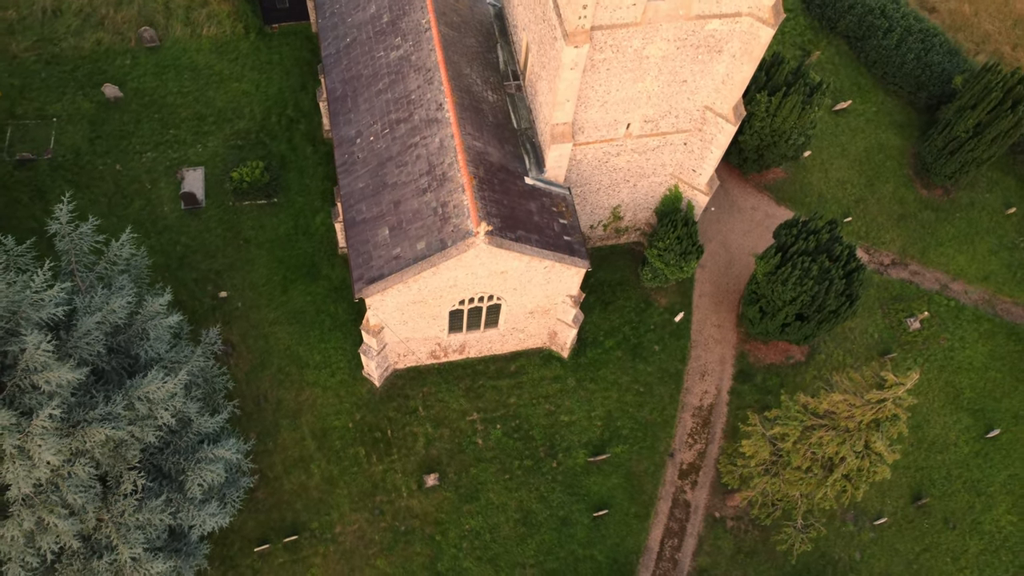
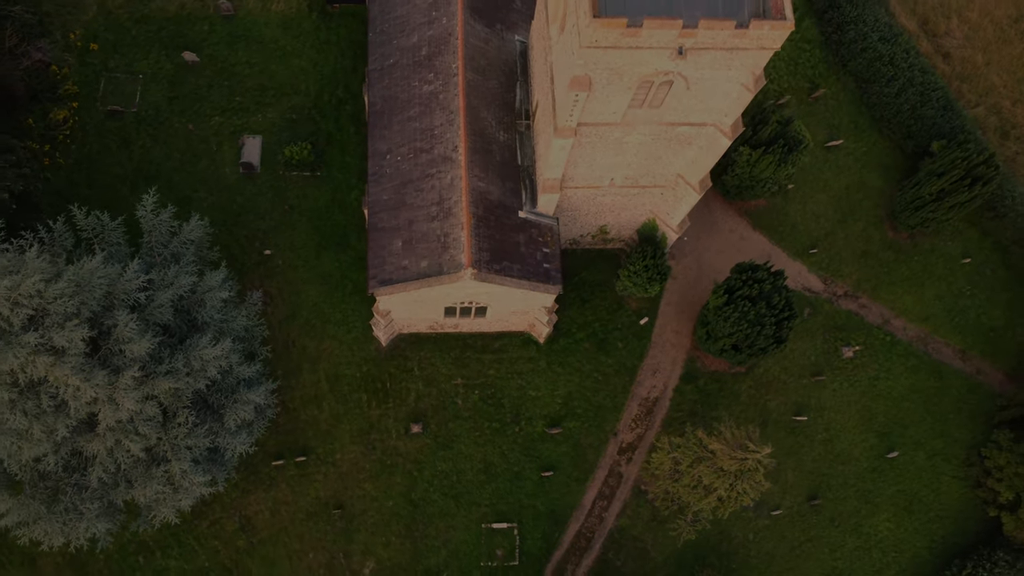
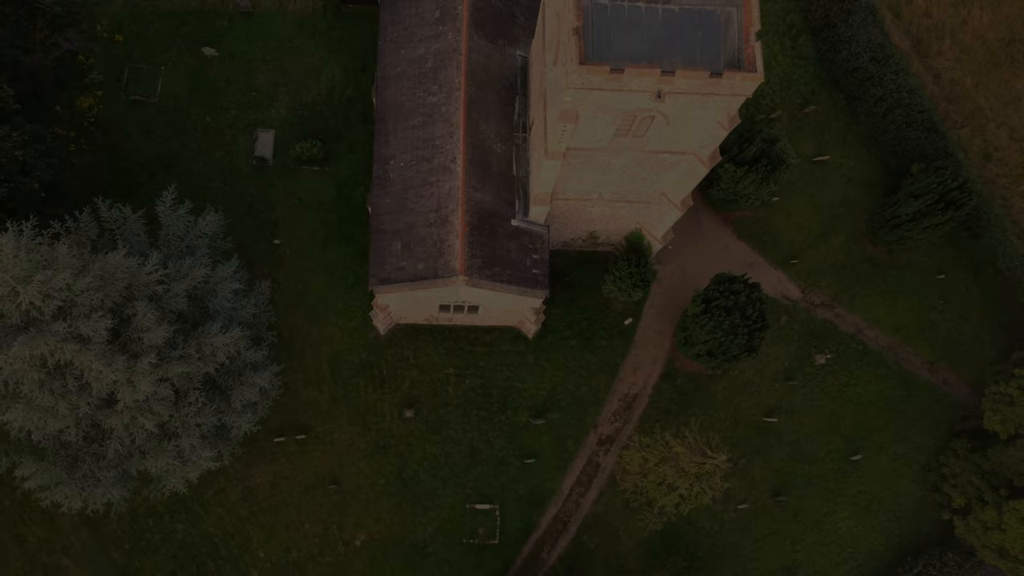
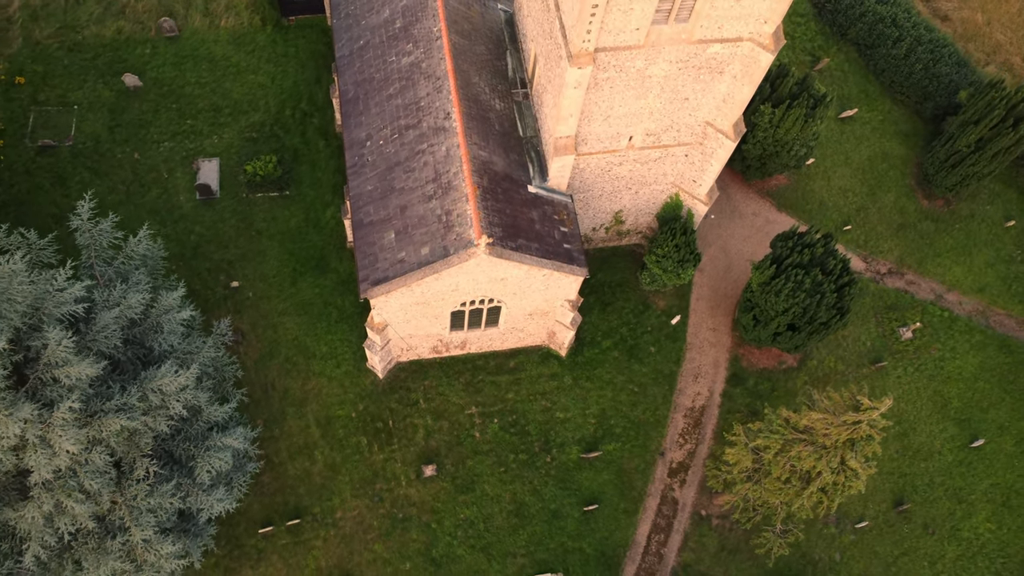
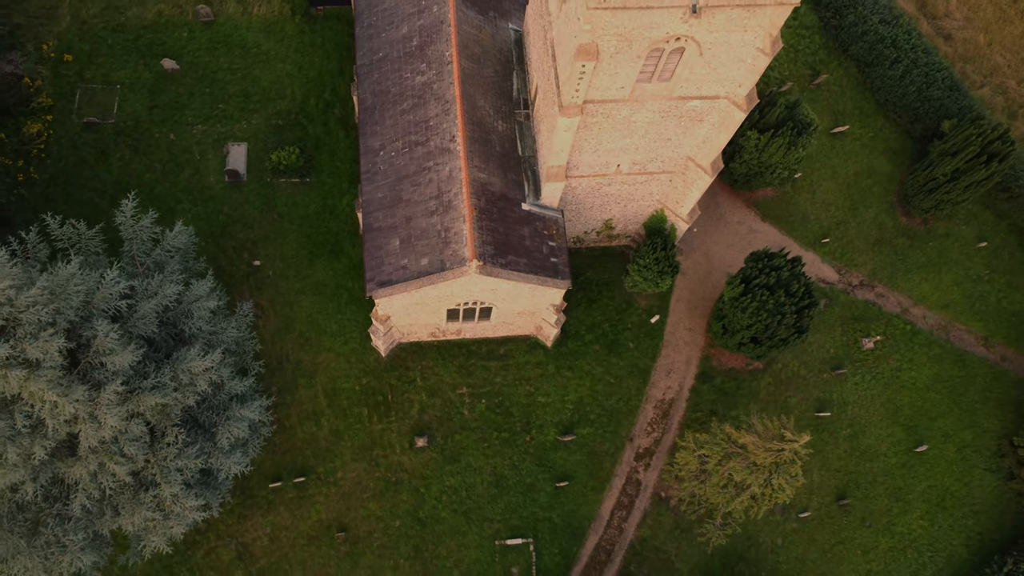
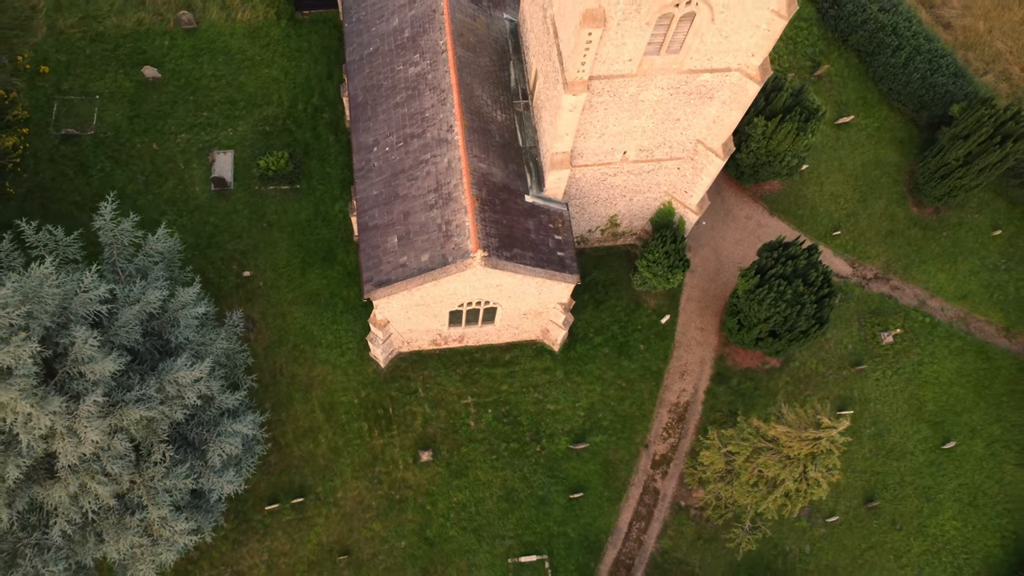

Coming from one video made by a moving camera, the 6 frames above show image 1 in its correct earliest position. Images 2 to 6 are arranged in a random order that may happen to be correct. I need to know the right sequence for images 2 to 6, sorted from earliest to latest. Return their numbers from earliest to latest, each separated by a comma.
4, 6, 5, 2, 3
